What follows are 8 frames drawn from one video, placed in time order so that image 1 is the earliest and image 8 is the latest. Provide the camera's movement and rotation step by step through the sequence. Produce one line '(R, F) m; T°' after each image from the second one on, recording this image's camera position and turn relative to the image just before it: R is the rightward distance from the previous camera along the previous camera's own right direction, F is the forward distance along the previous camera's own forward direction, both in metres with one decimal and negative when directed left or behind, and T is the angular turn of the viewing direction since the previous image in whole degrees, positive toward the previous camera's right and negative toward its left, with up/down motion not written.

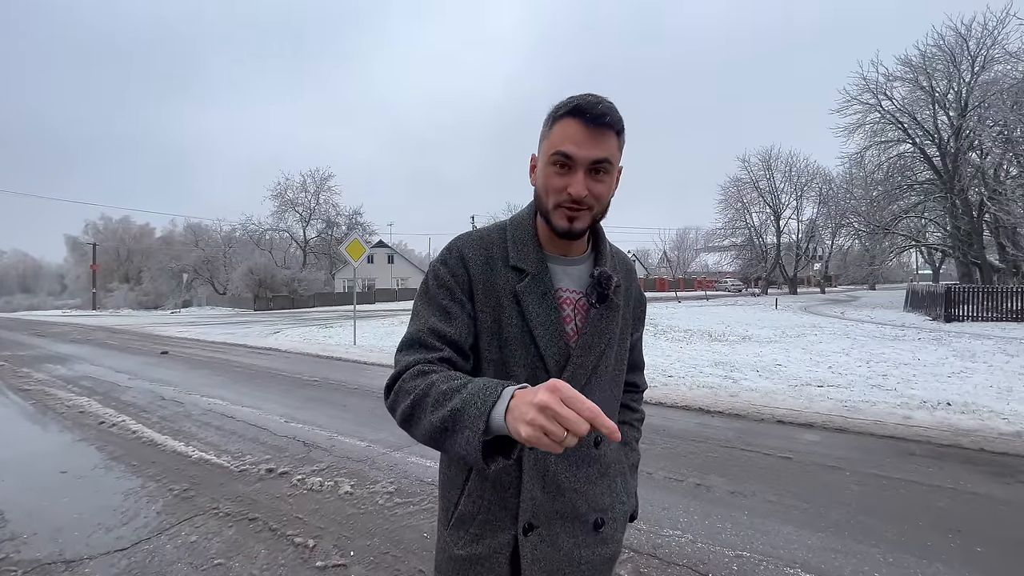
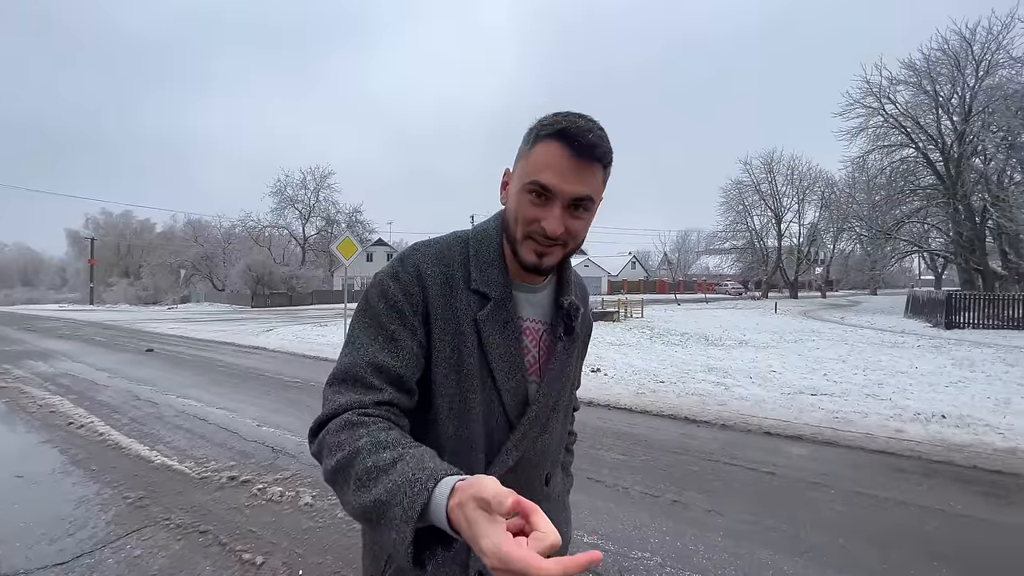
(+0.3, +0.2) m; 0°
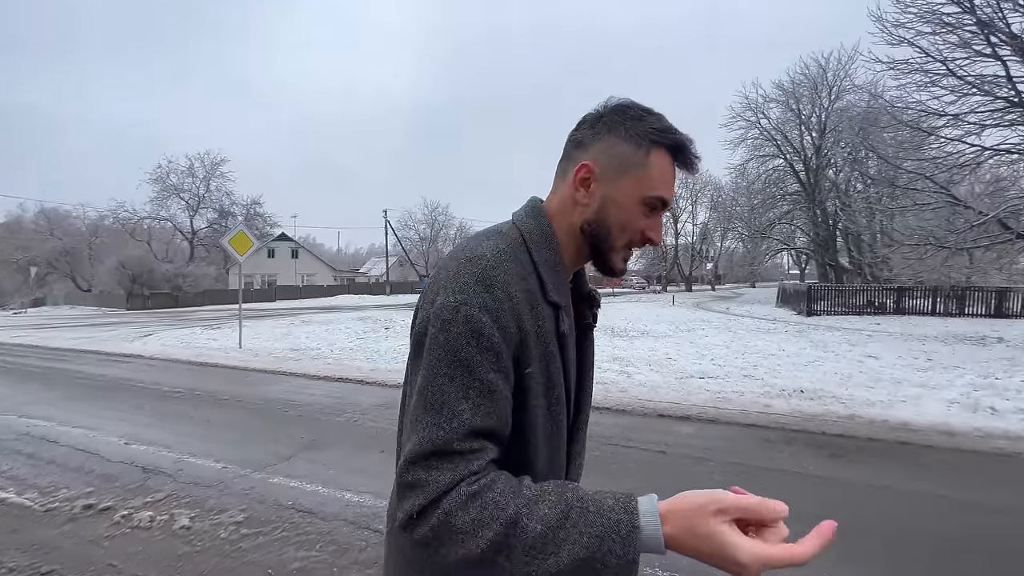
(+0.1, 0.0) m; +10°
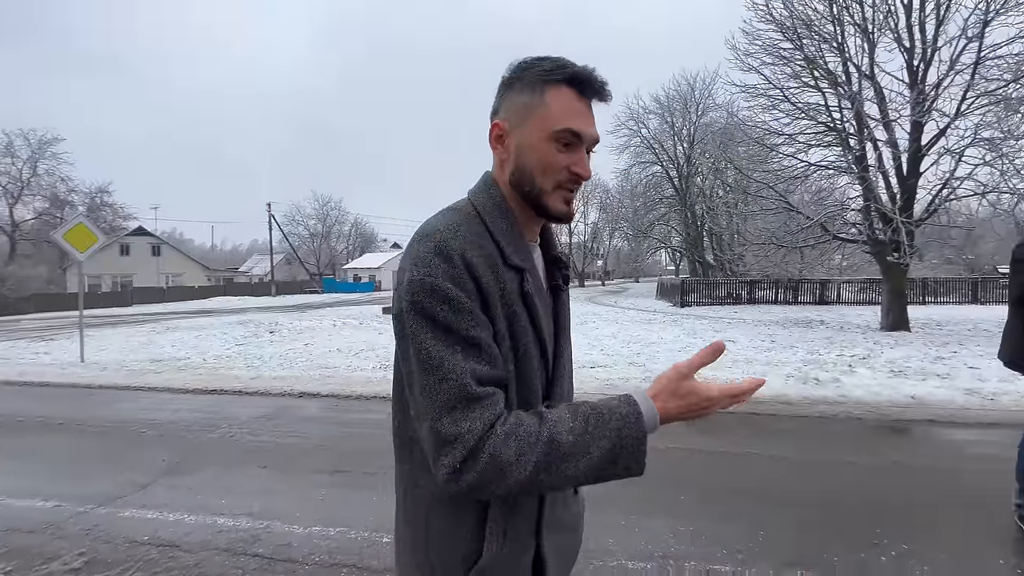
(+0.1, 0.0) m; +13°
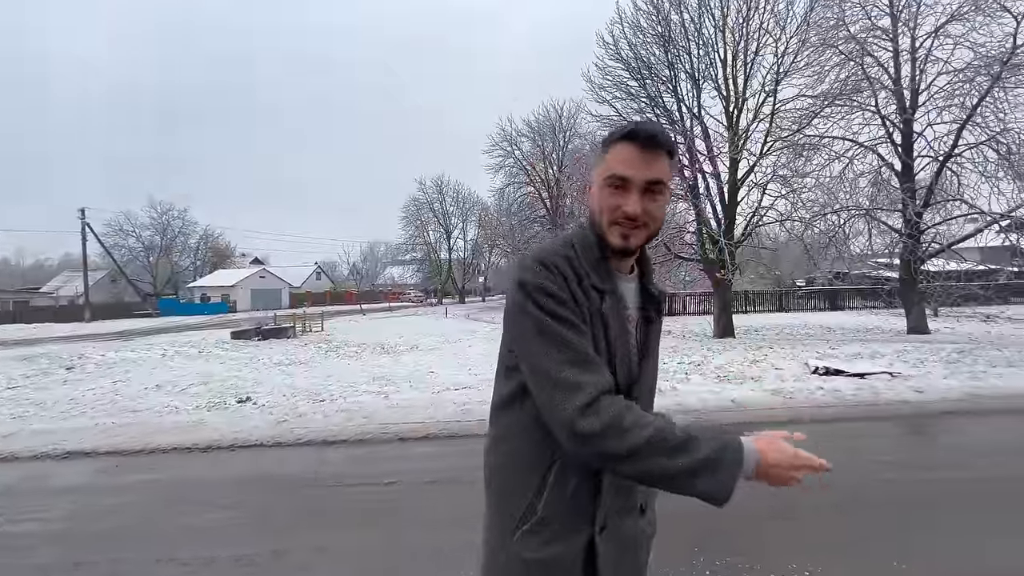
(+0.6, +0.4) m; +15°
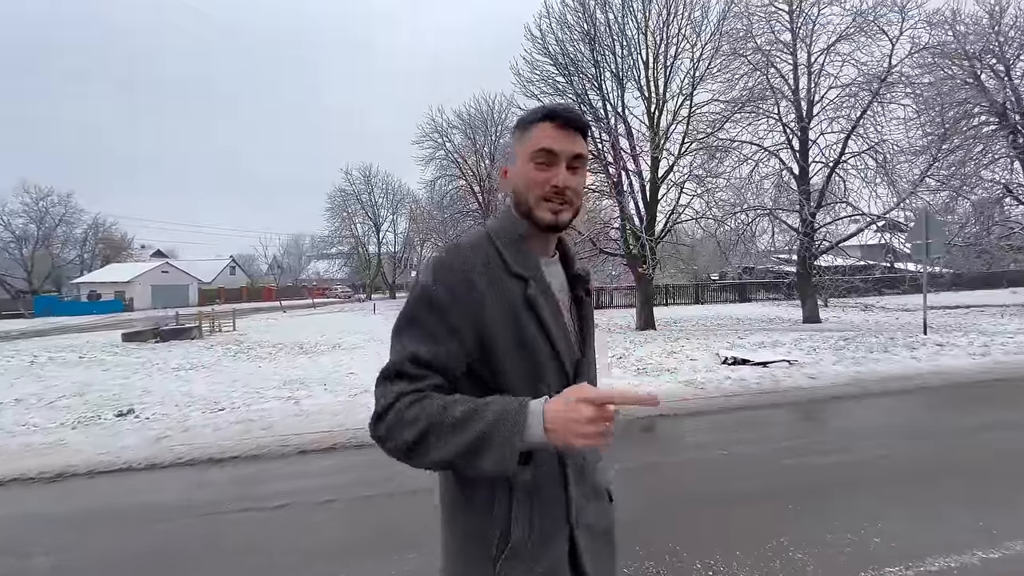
(+0.3, +0.3) m; +8°
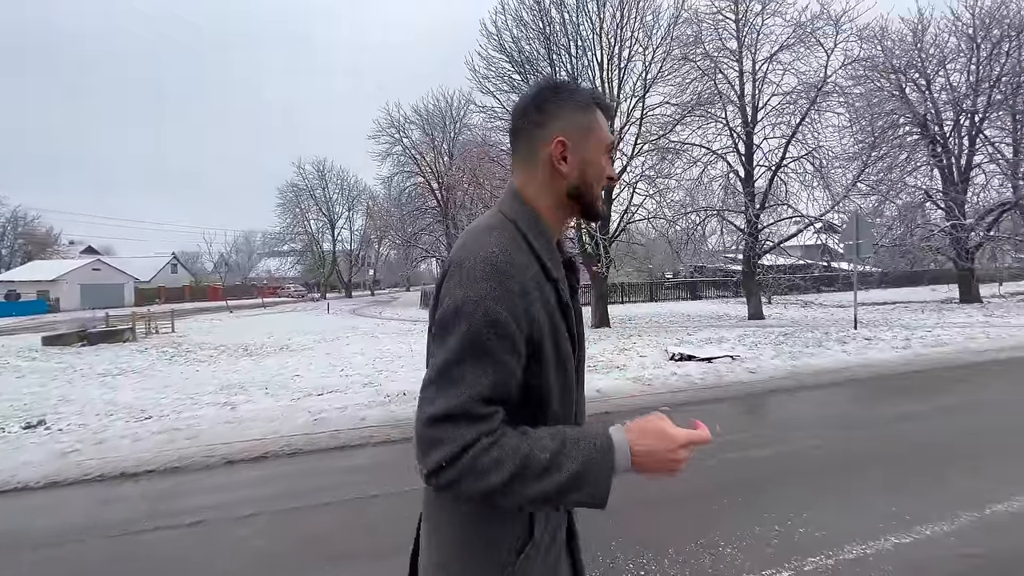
(+0.2, +0.1) m; +5°
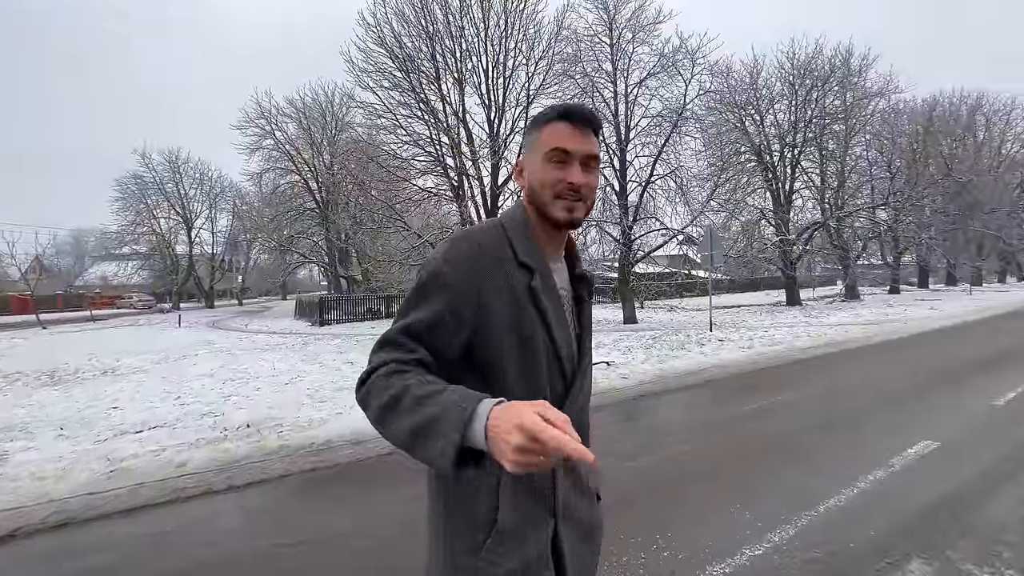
(+0.3, +0.5) m; +14°
